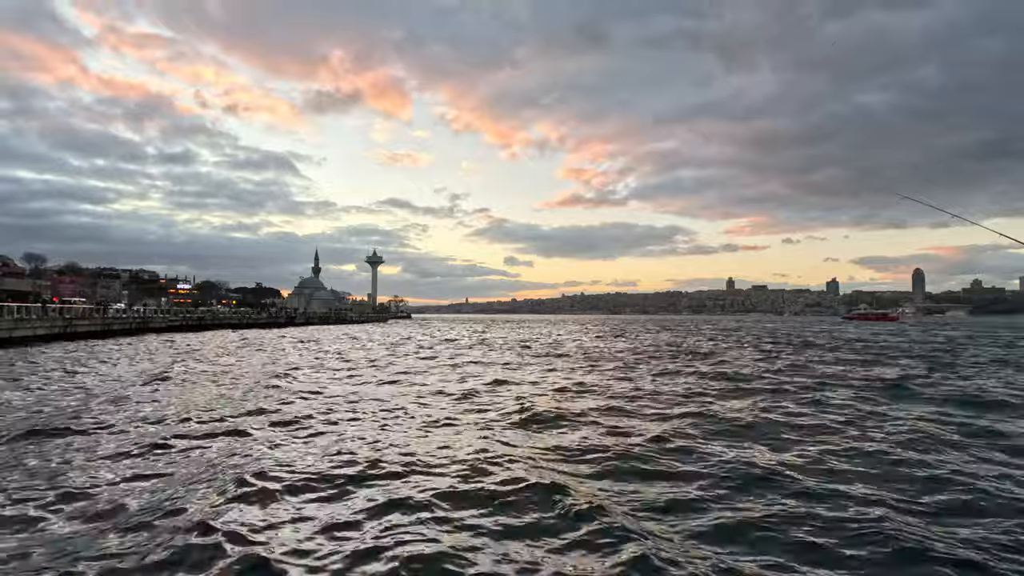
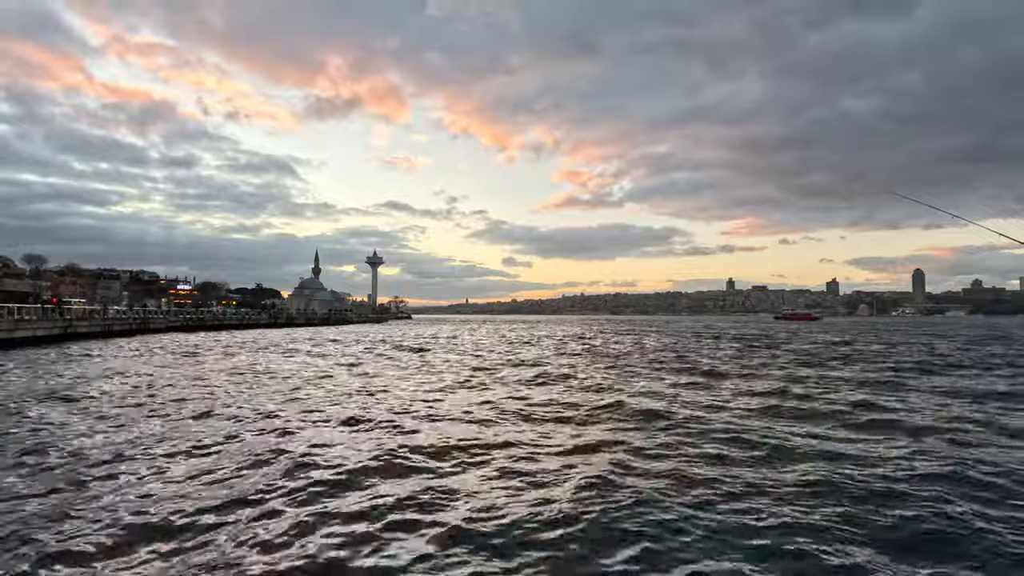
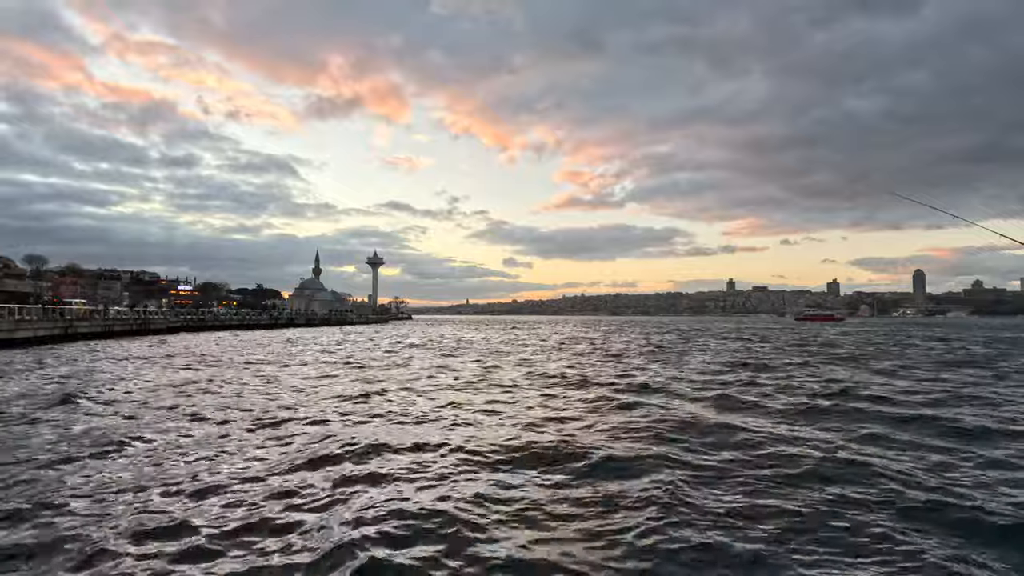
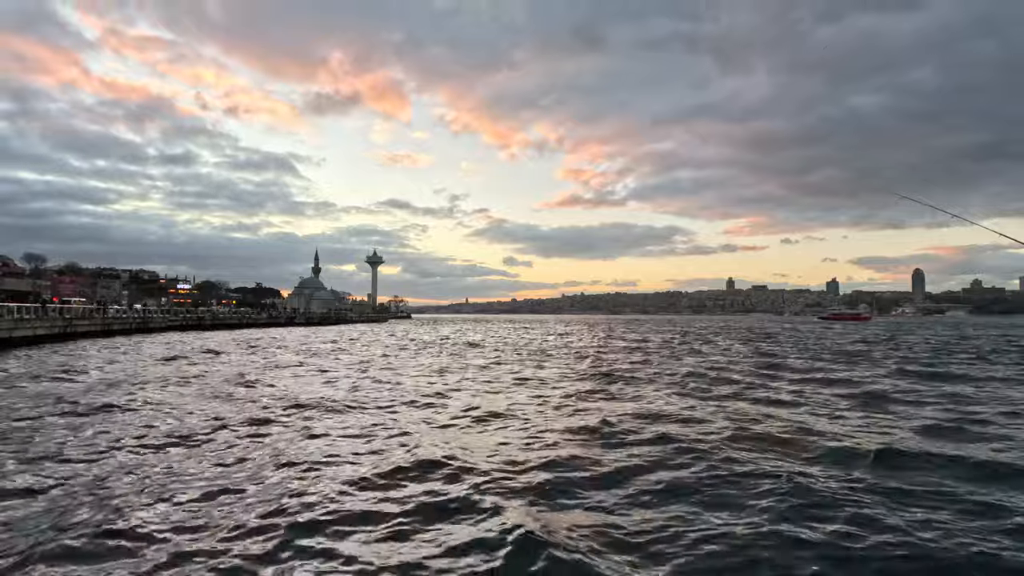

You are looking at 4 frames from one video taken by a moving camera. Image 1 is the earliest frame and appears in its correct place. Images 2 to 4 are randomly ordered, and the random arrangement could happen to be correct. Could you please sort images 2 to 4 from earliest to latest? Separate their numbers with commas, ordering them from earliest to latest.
4, 3, 2
